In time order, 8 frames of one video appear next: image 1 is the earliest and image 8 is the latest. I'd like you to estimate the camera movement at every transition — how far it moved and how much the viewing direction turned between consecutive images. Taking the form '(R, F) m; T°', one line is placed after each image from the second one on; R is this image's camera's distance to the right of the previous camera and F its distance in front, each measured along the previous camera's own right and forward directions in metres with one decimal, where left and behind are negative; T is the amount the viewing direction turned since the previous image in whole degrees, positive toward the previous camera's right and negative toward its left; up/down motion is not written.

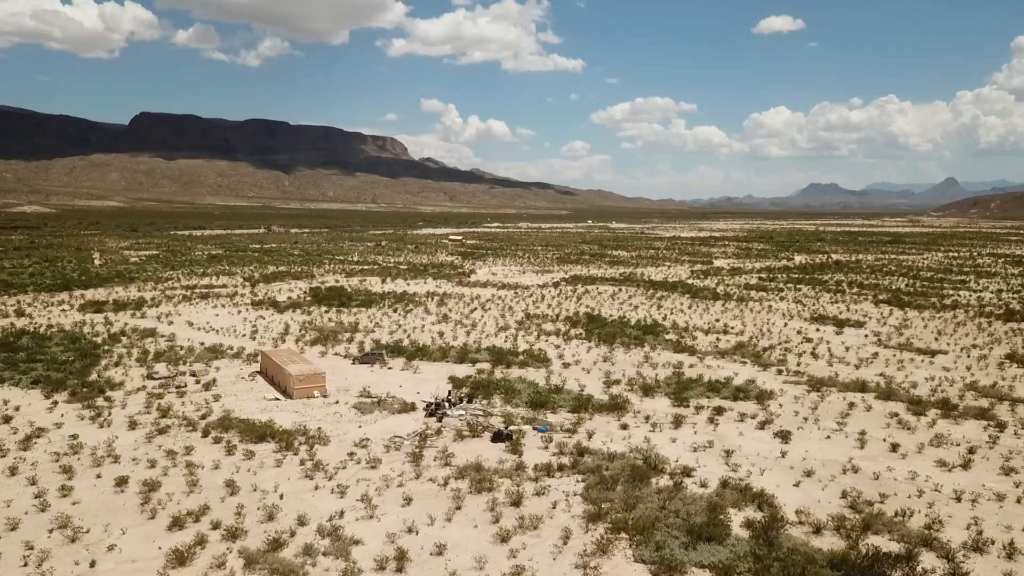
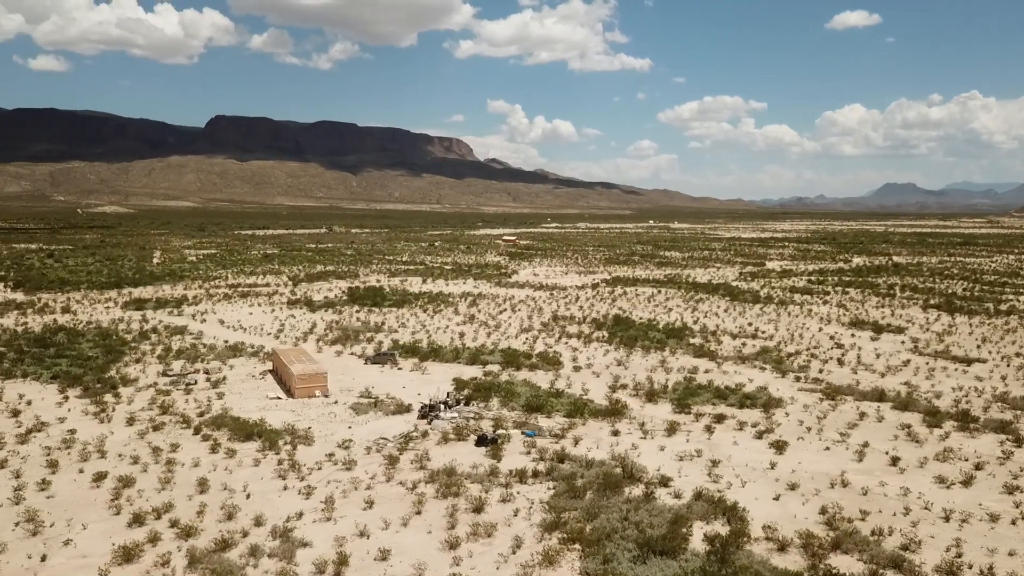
(+1.2, +0.2) m; -4°
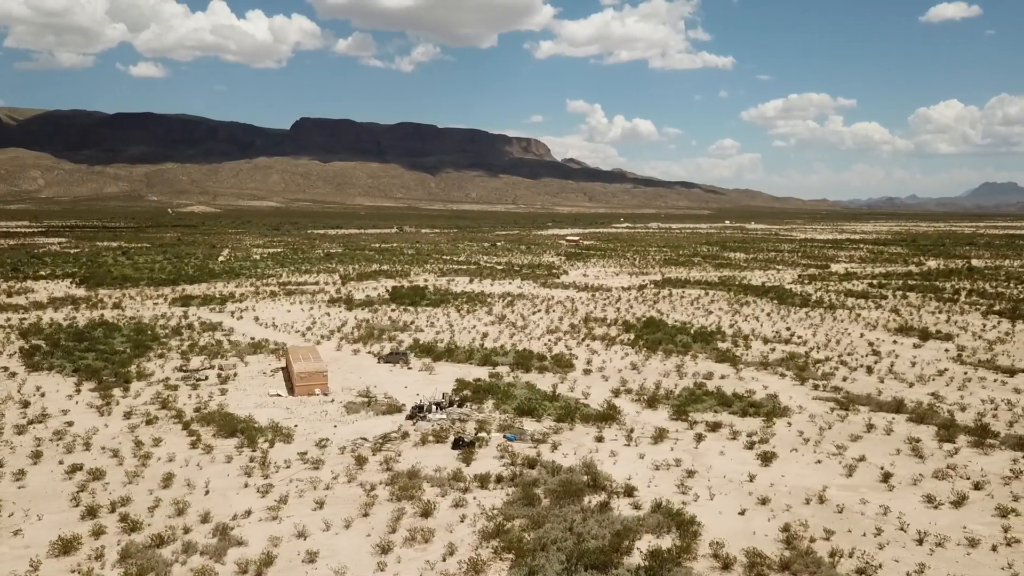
(+1.5, +0.3) m; -5°
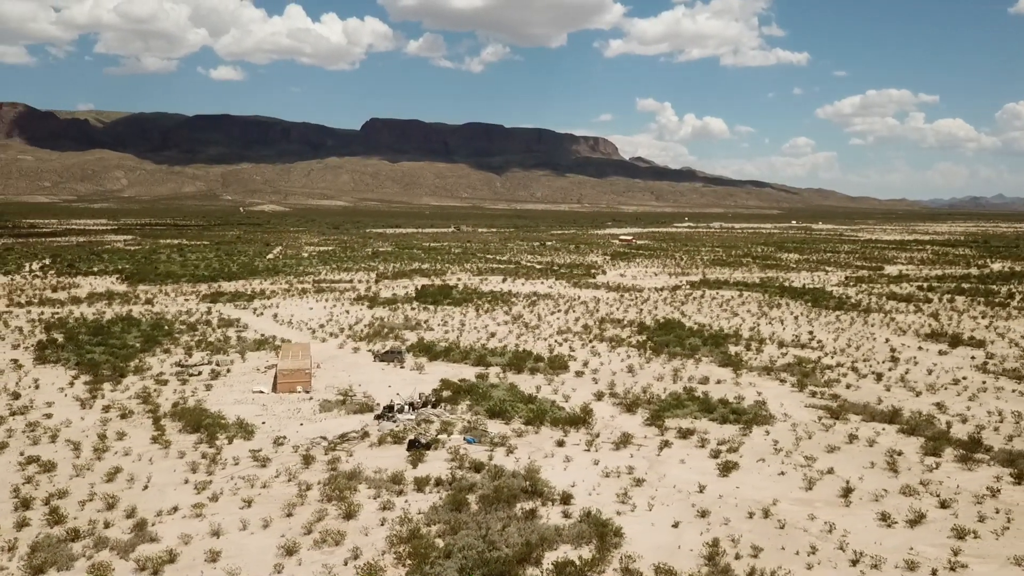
(+1.6, +0.3) m; -5°
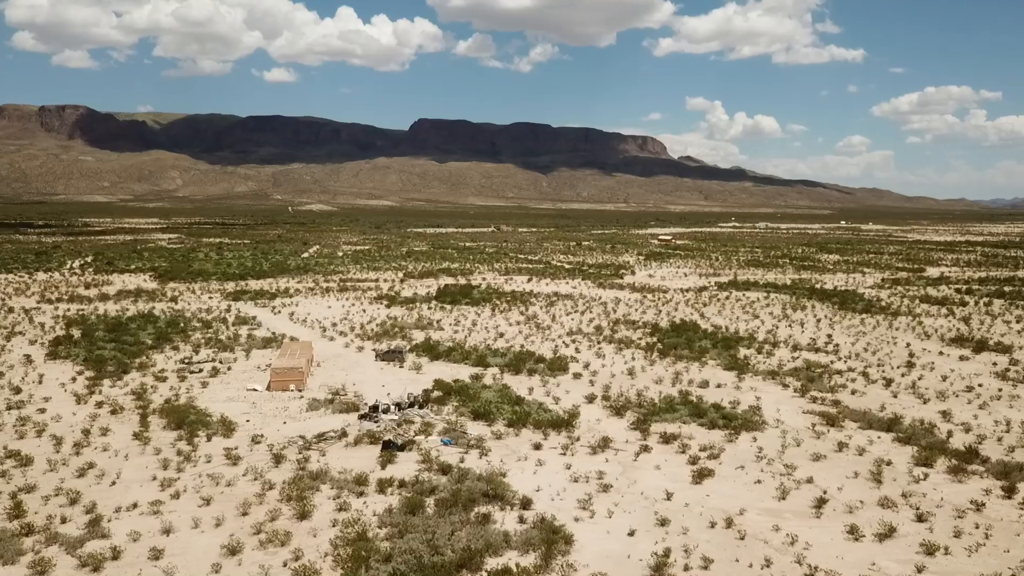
(+1.0, +0.2) m; -3°
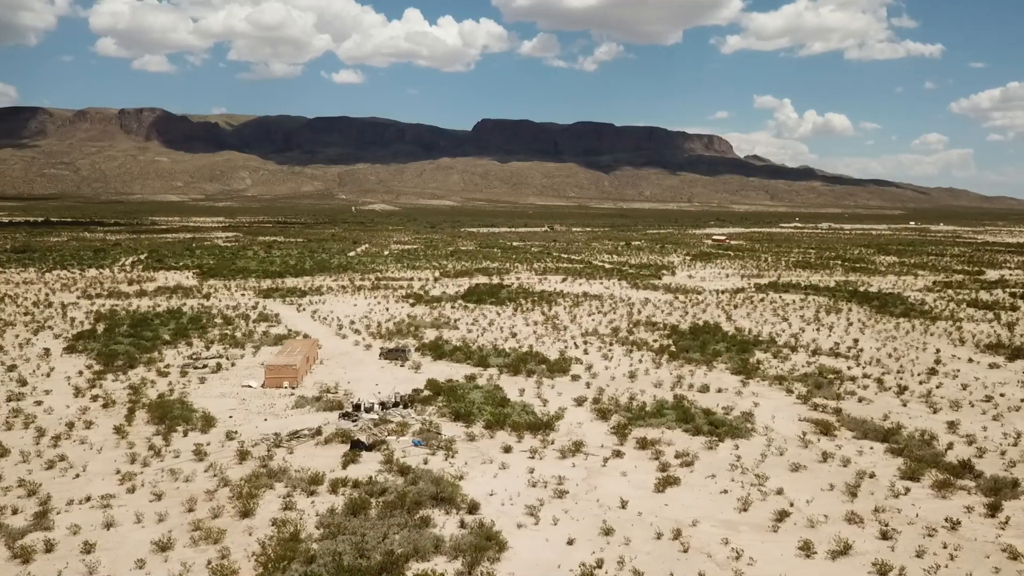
(+1.3, +0.3) m; -4°
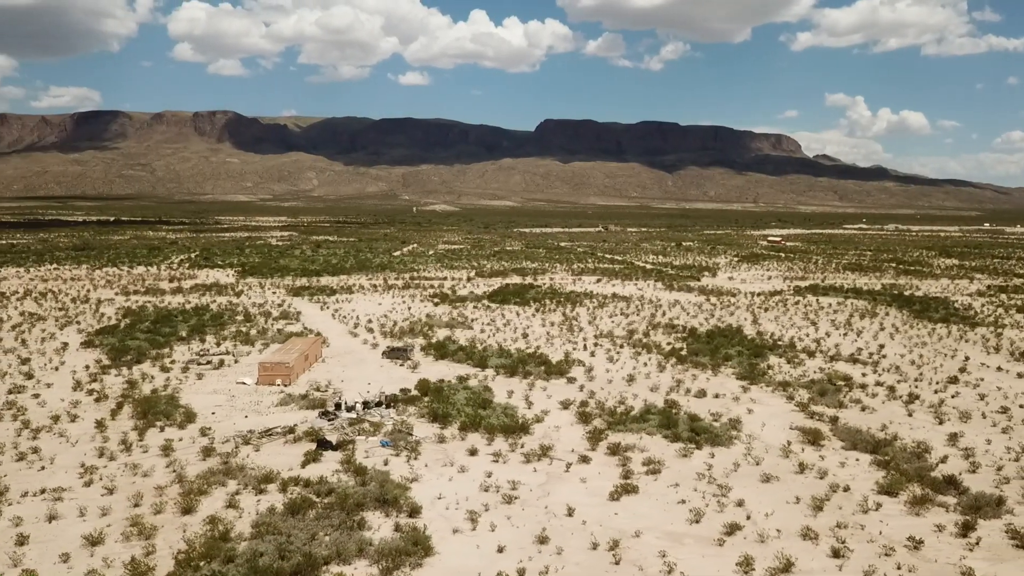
(+1.3, +0.3) m; -4°
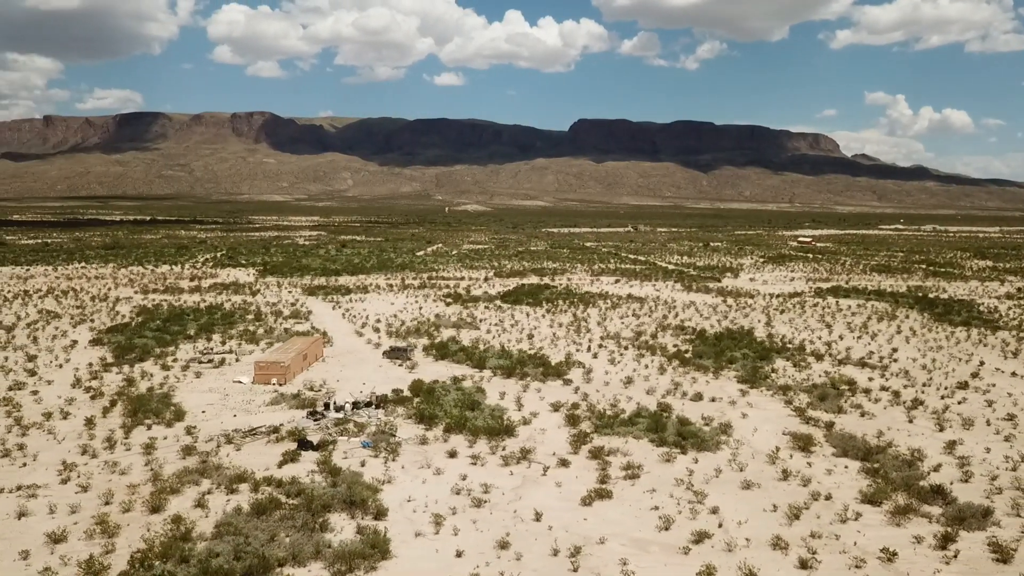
(+0.7, +0.1) m; -2°
